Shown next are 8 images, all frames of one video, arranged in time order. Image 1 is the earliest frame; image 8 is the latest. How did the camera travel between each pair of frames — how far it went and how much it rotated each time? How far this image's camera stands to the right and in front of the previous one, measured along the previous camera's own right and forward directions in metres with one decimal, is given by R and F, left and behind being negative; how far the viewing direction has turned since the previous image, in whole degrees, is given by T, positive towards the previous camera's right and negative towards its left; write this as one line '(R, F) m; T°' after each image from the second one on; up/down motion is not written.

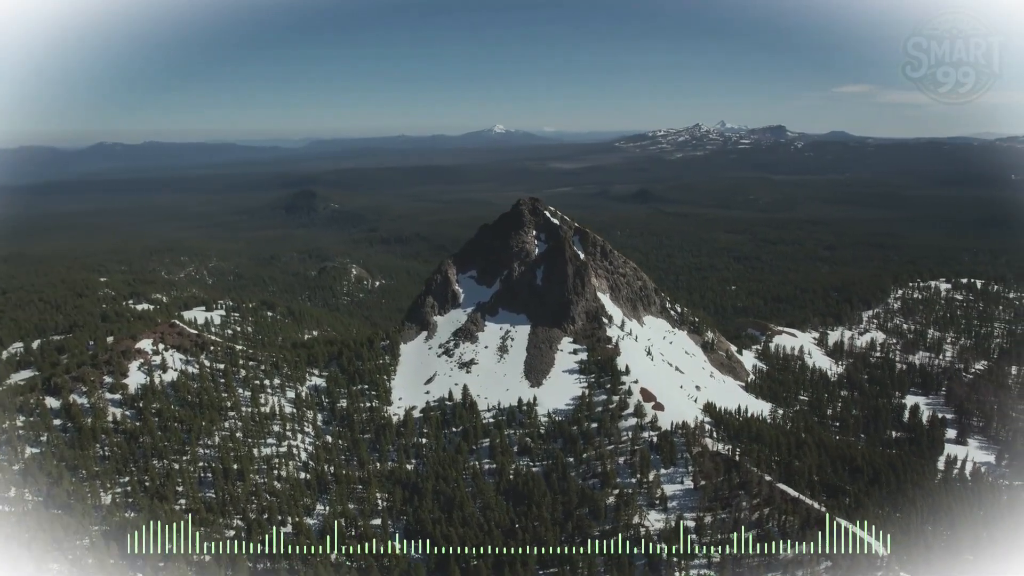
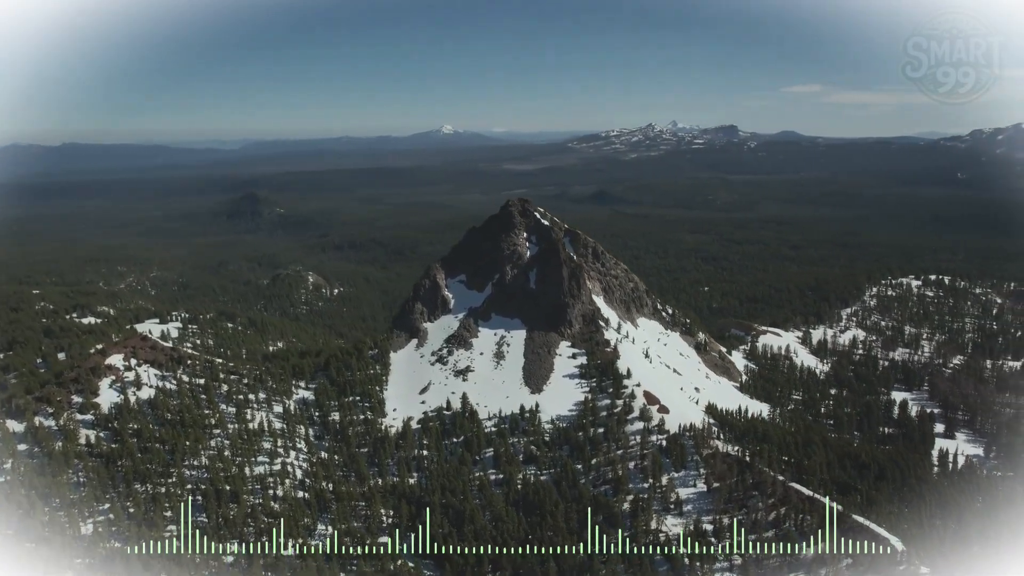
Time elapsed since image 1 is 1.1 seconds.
(-4.3, +2.3) m; +4°
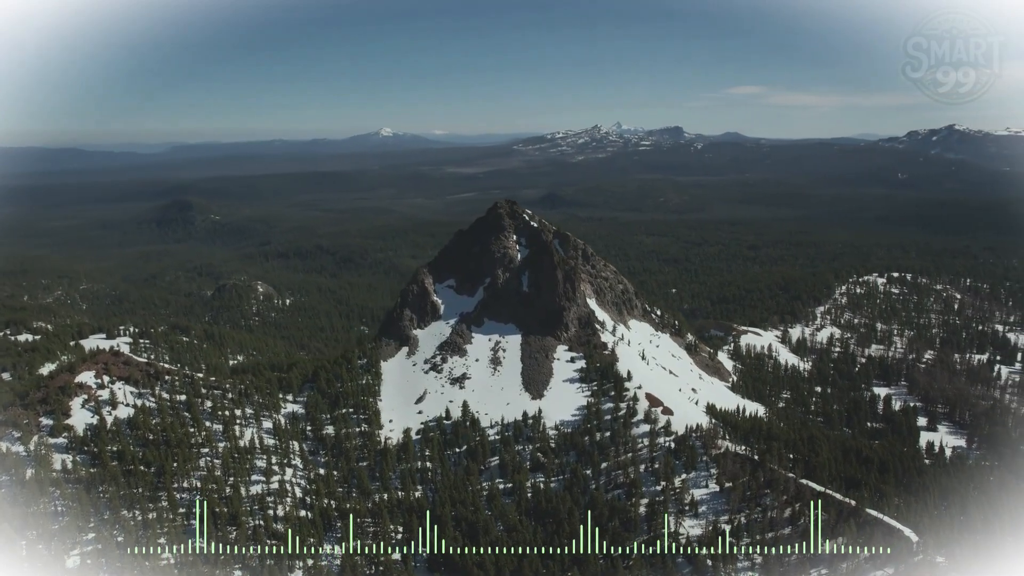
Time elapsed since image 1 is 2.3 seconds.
(-5.0, +1.8) m; +4°
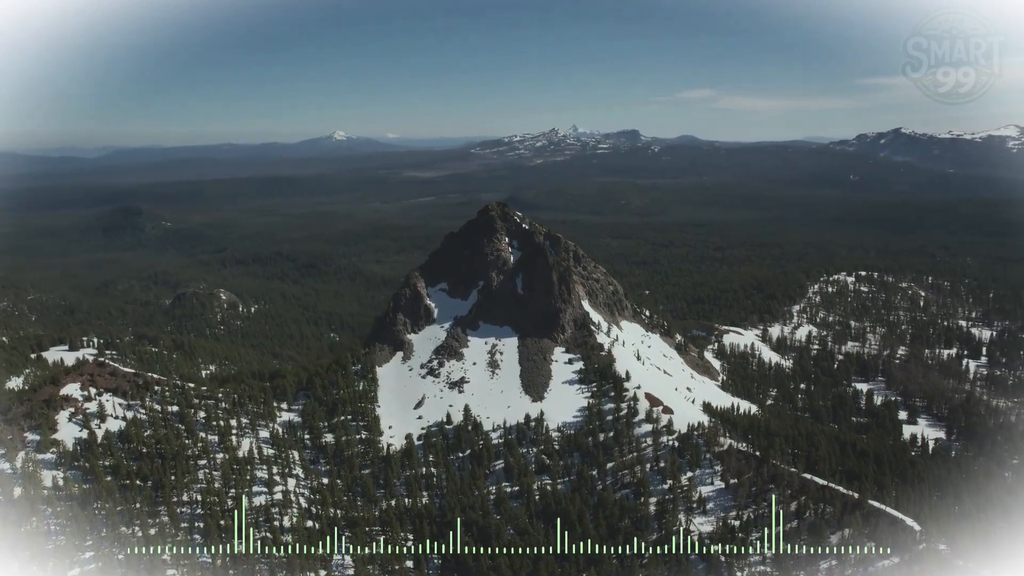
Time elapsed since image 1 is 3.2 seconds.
(-3.8, +0.3) m; +3°
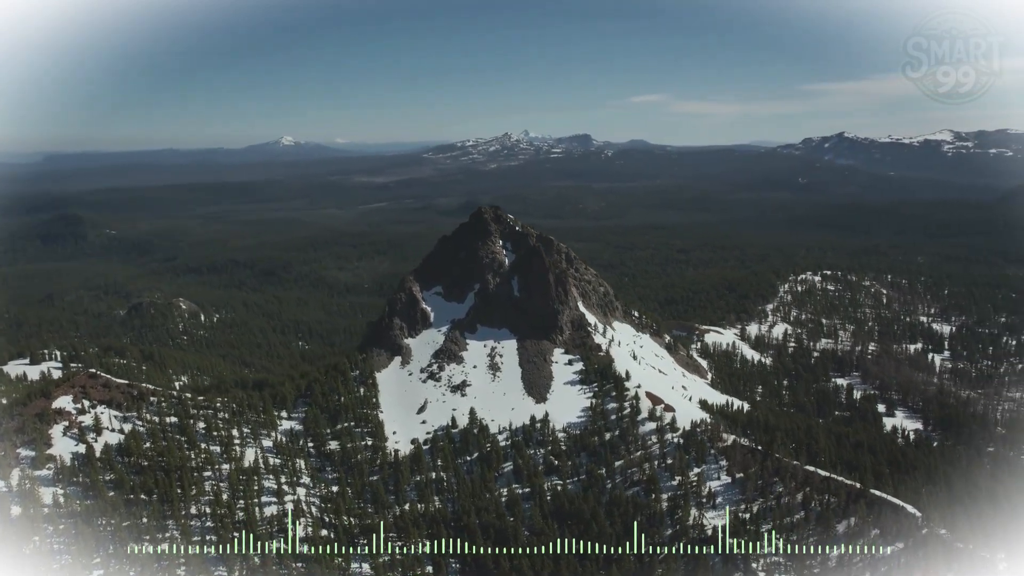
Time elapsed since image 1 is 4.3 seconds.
(-4.6, -0.1) m; +3°
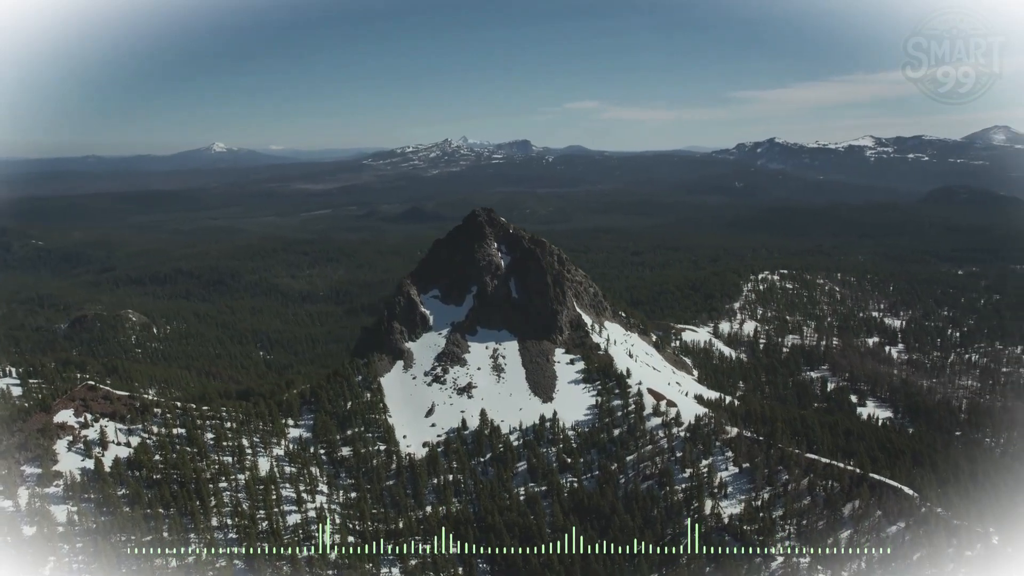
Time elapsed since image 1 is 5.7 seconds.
(-6.3, -0.7) m; +5°
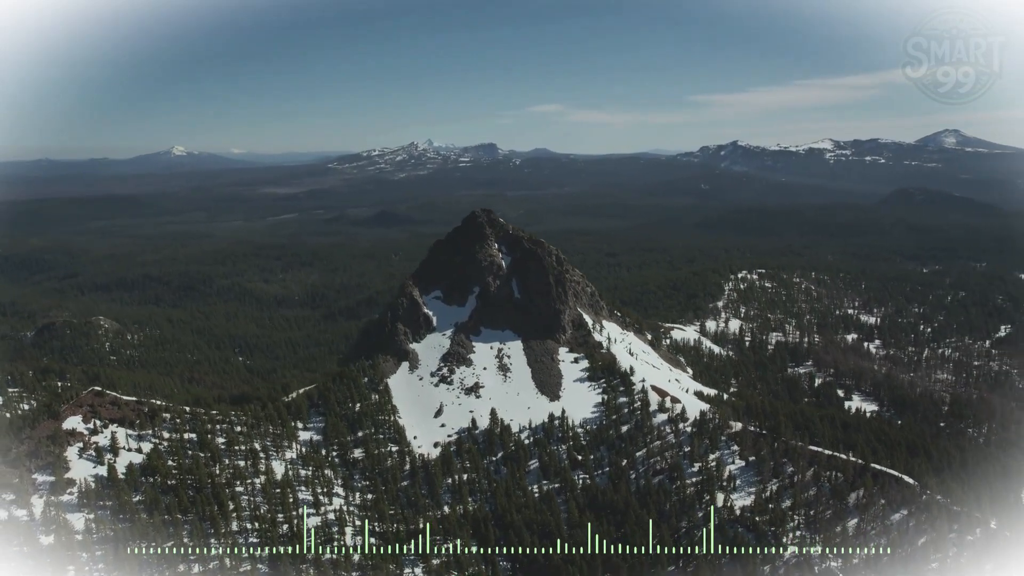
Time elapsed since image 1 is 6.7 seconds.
(-4.1, -0.5) m; +3°
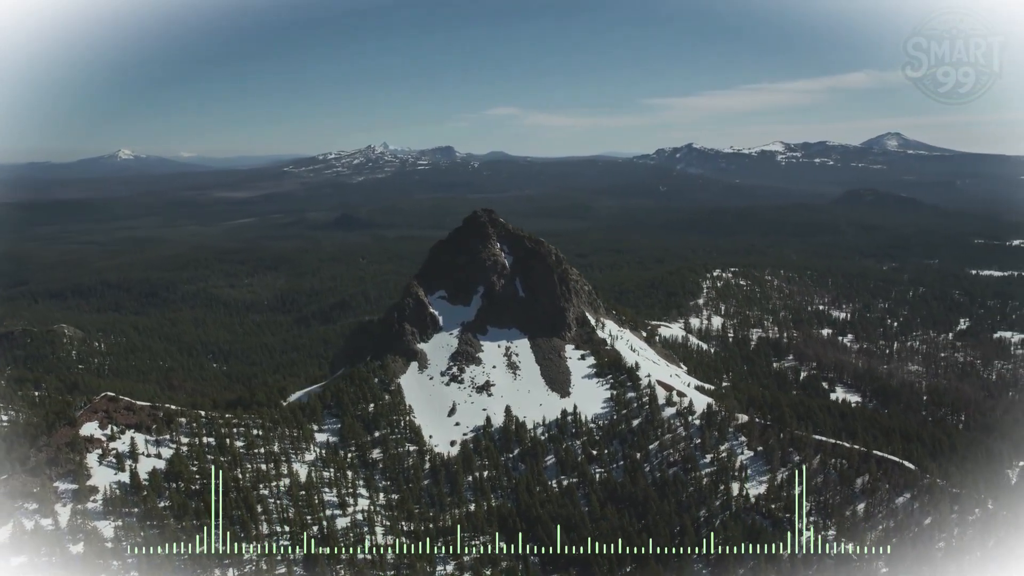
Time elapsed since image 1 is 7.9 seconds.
(-5.4, -0.6) m; +3°
